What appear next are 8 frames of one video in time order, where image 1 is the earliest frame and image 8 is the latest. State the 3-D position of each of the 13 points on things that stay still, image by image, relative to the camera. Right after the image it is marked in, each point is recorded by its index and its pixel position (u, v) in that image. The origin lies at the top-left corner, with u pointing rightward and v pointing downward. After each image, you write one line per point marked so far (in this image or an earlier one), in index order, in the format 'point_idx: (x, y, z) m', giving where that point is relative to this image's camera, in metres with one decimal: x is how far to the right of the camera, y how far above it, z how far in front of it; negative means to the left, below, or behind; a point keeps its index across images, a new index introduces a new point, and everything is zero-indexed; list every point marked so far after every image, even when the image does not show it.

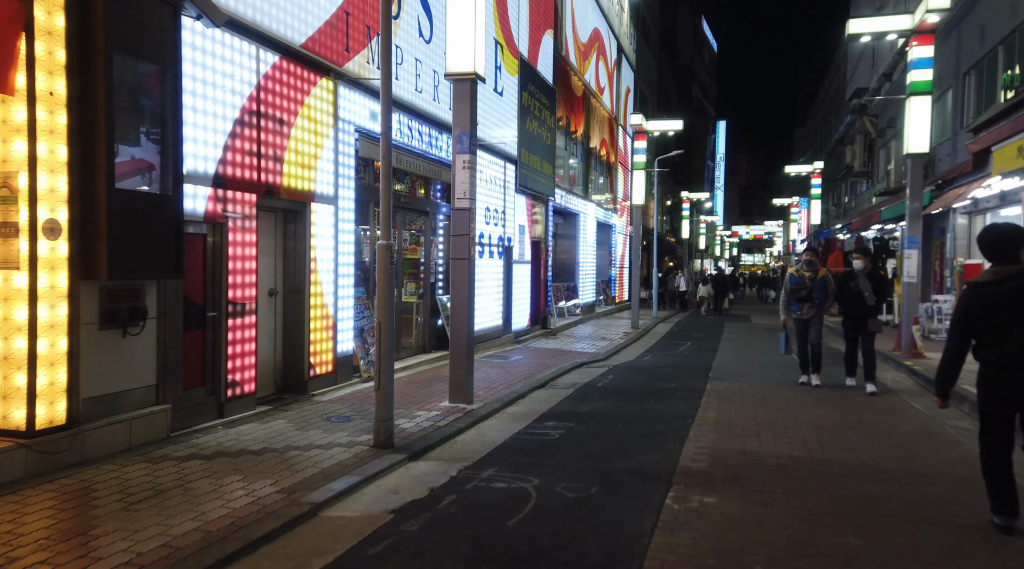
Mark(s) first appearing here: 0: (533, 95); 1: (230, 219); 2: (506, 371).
0: (+0.5, +4.6, +17.8) m
1: (-2.7, +0.6, +7.2) m
2: (-0.1, -1.4, +11.7) m
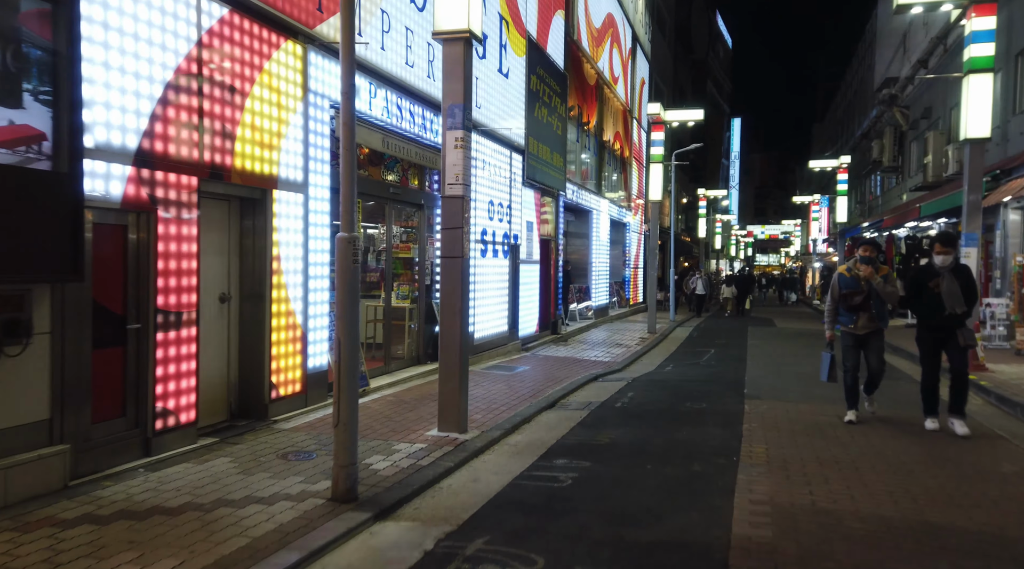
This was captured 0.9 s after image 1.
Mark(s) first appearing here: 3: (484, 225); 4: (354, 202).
0: (+0.7, +4.5, +16.4) m
1: (-2.7, +0.6, +5.7) m
2: (0.0, -1.4, +10.2) m
3: (-0.5, +1.1, +13.3) m
4: (-1.1, +0.6, +5.1) m
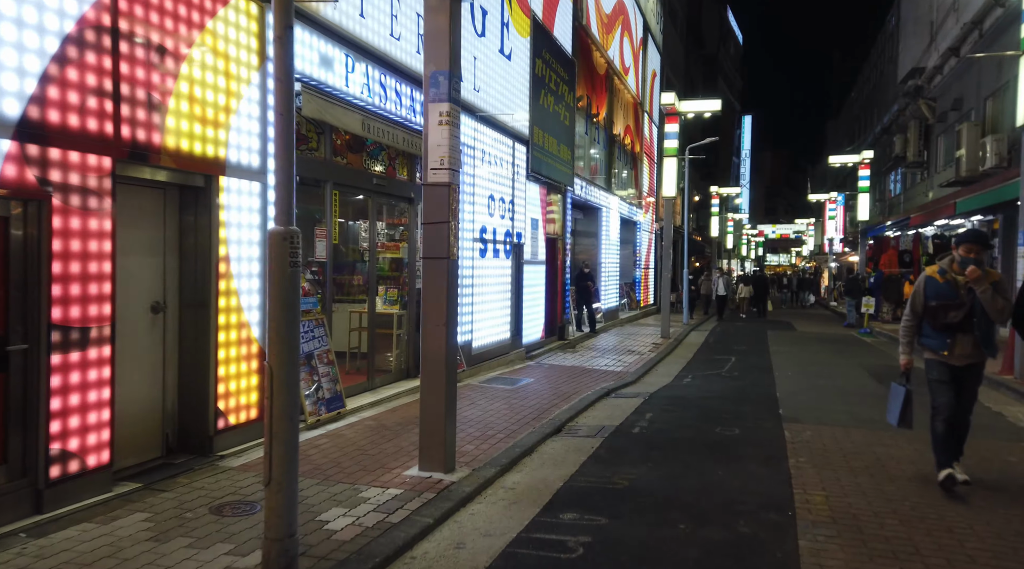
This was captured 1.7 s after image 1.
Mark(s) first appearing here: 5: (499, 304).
0: (+0.7, +4.5, +15.1) m
1: (-2.8, +0.6, +4.5) m
2: (0.0, -1.5, +9.0) m
3: (-0.5, +1.0, +12.0) m
4: (-1.1, +0.5, +3.8) m
5: (-0.3, -0.4, +12.8) m
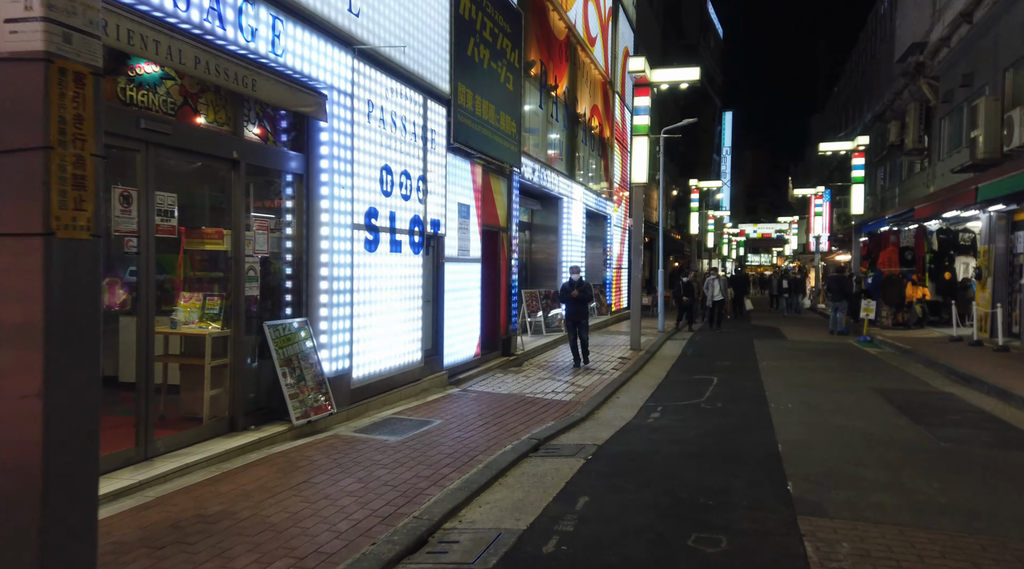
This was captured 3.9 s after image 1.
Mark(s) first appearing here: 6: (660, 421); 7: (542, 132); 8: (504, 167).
0: (-0.5, +4.4, +11.8) m
1: (-3.7, +0.5, +1.1) m
2: (-1.1, -1.5, +5.7) m
3: (-1.6, +1.0, +8.7) m
4: (-2.1, +0.5, +0.5) m
5: (-1.4, -0.4, +9.5) m
6: (+1.8, -1.7, +9.1) m
7: (+0.7, +3.8, +18.3) m
8: (-0.2, +2.2, +14.2) m
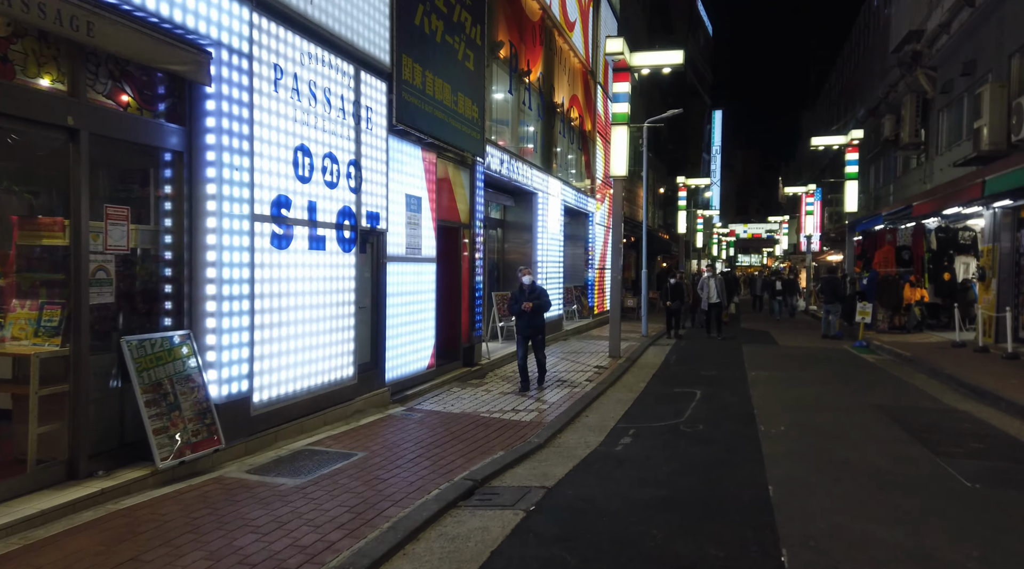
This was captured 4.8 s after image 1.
0: (-1.2, +4.4, +10.4) m
1: (-4.2, +0.5, -0.4) m
2: (-1.7, -1.6, +4.2) m
3: (-2.2, +0.9, +7.2) m
4: (-2.6, +0.4, -1.0) m
5: (-2.0, -0.5, +8.0) m
6: (+1.2, -1.7, +7.7) m
7: (0.0, +3.7, +16.9) m
8: (-0.8, +2.2, +12.8) m
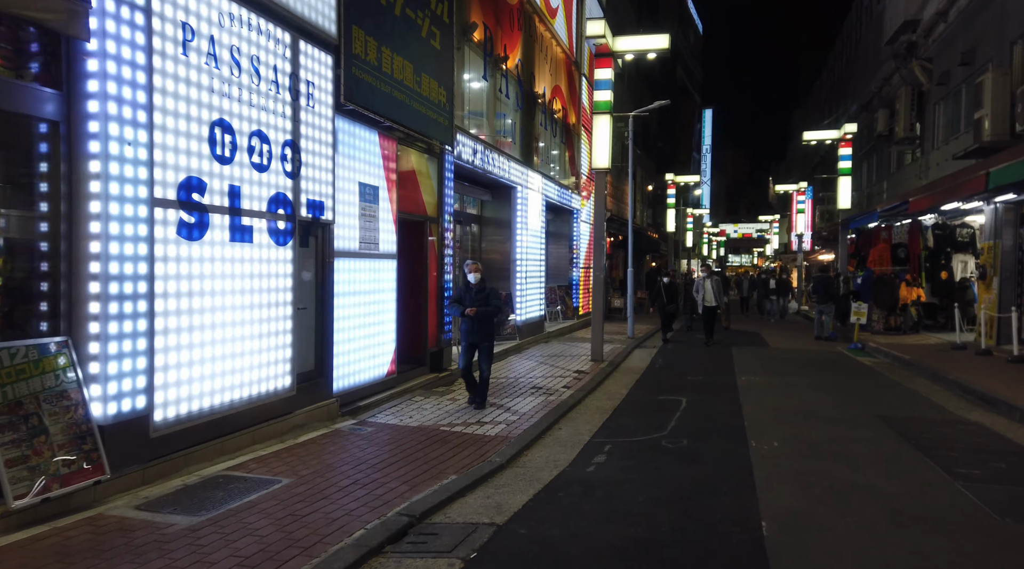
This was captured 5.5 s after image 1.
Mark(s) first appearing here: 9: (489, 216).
0: (-1.6, +4.4, +9.3) m
1: (-4.6, +0.5, -1.4) m
2: (-2.0, -1.5, +3.2) m
3: (-2.6, +1.0, +6.2) m
4: (-2.9, +0.5, -2.0) m
5: (-2.5, -0.4, +7.0) m
6: (+0.8, -1.7, +6.7) m
7: (-0.5, +3.8, +15.9) m
8: (-1.3, +2.2, +11.8) m
9: (-0.6, +1.7, +18.0) m
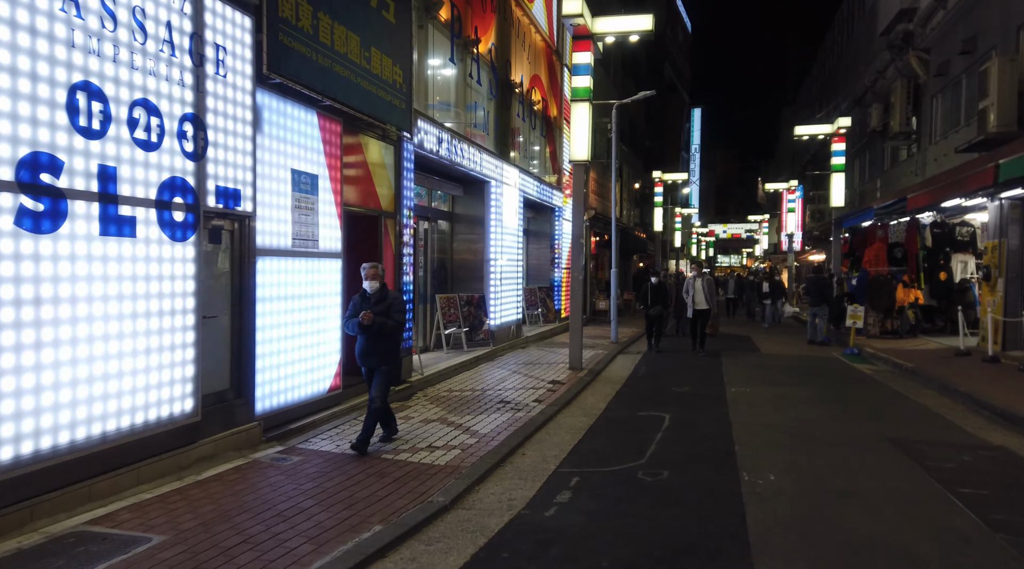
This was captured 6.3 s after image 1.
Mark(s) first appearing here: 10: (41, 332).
0: (-2.1, +4.4, +8.1) m
1: (-4.9, +0.5, -2.8) m
2: (-2.4, -1.6, +1.9) m
3: (-3.1, +0.9, +4.9) m
4: (-3.2, +0.4, -3.3) m
5: (-2.9, -0.5, +5.7) m
6: (+0.4, -1.7, +5.5) m
7: (-1.1, +3.7, +14.6) m
8: (-1.8, +2.2, +10.5) m
9: (-1.2, +1.6, +16.8) m
10: (-3.1, -0.3, +5.0) m
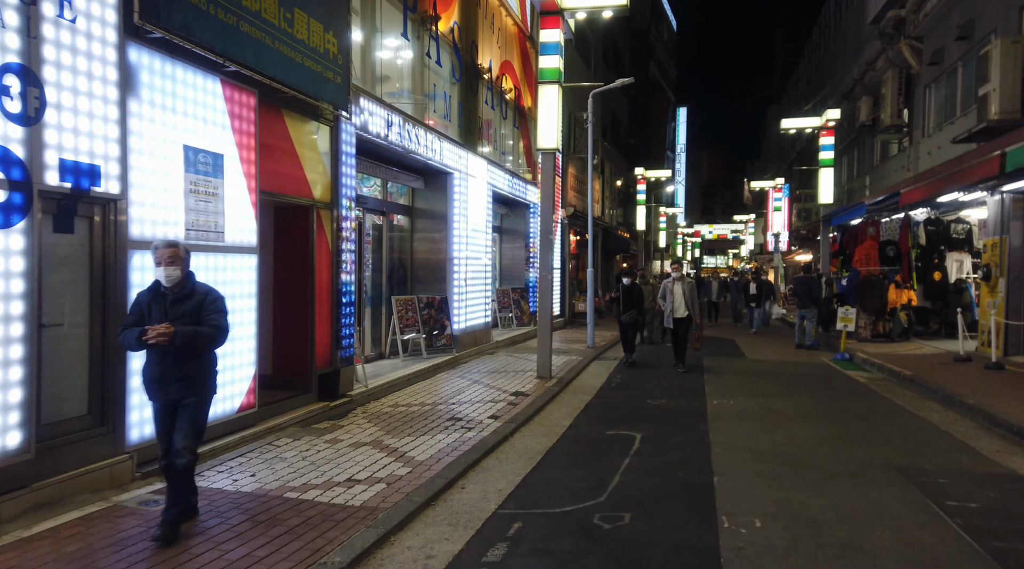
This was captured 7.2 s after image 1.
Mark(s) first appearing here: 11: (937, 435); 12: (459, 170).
0: (-2.7, +4.4, +6.7) m
1: (-5.3, +0.5, -4.2) m
2: (-2.9, -1.6, +0.5) m
3: (-3.6, +0.9, +3.5) m
4: (-3.6, +0.5, -4.7) m
5: (-3.4, -0.5, +4.3) m
6: (-0.1, -1.7, +4.1) m
7: (-1.7, +3.7, +13.3) m
8: (-2.4, +2.2, +9.1) m
9: (-1.9, +1.6, +15.4) m
10: (-3.6, -0.3, +3.6) m
11: (+4.7, -1.7, +8.2) m
12: (-1.1, +2.4, +15.5) m
